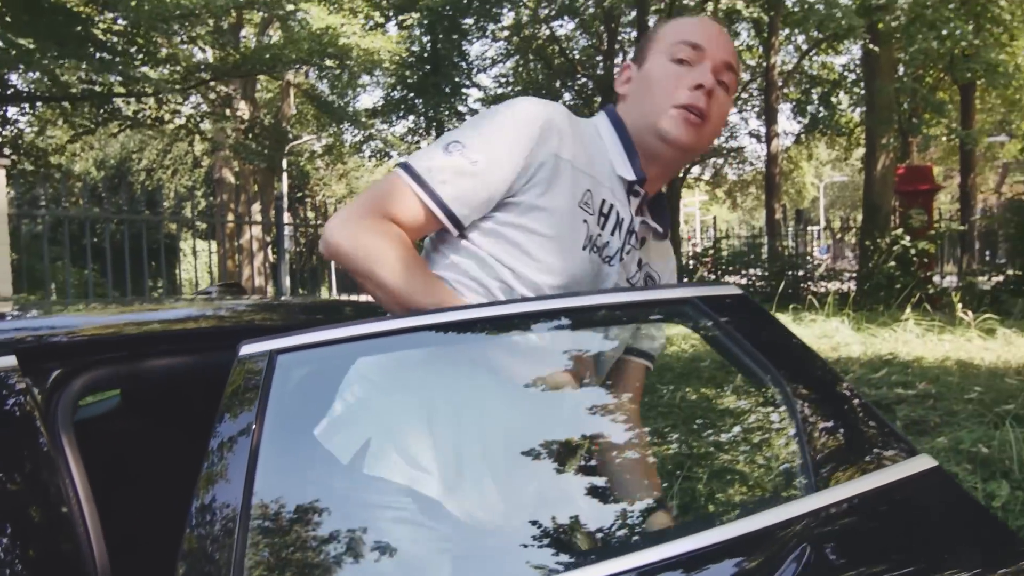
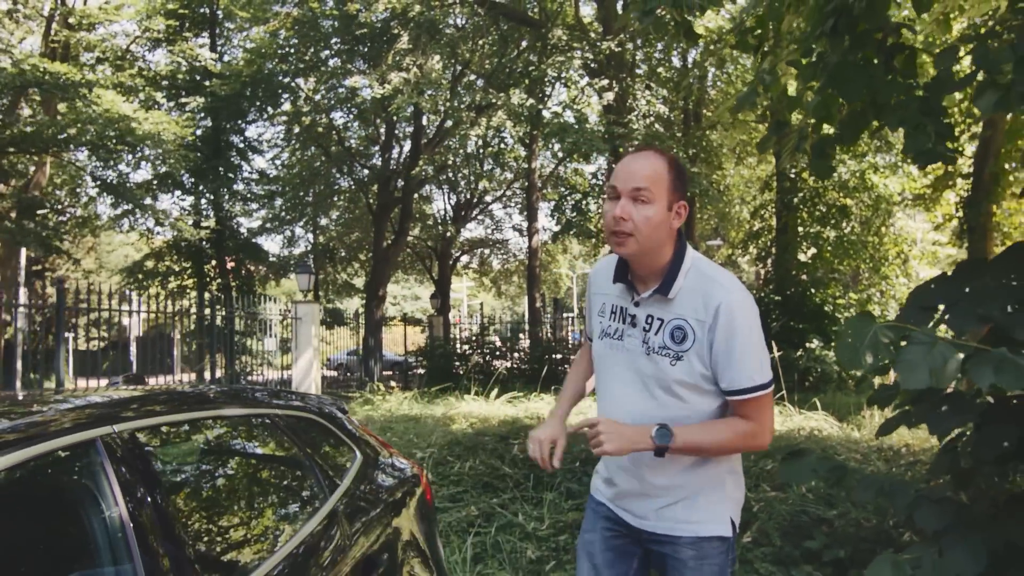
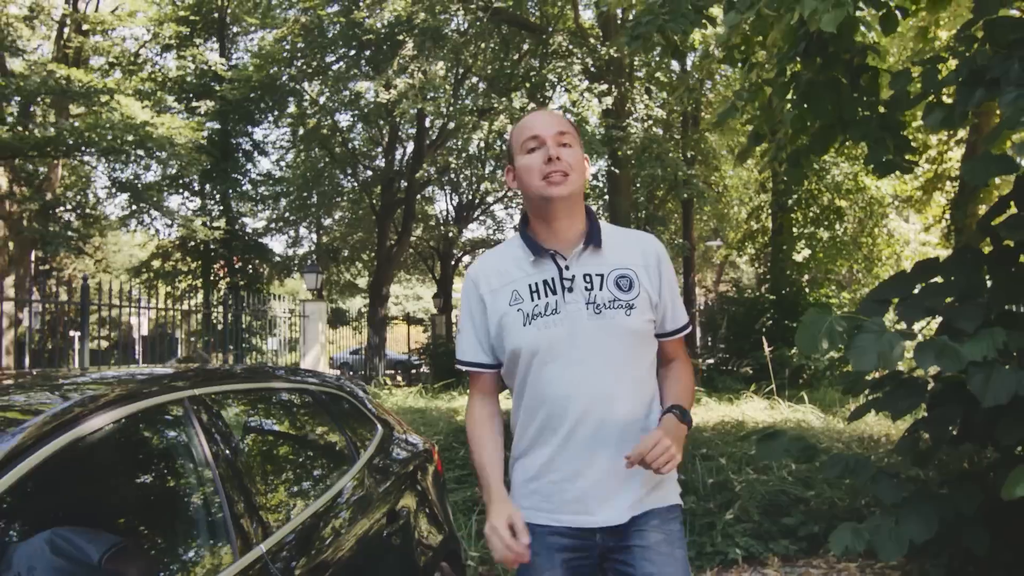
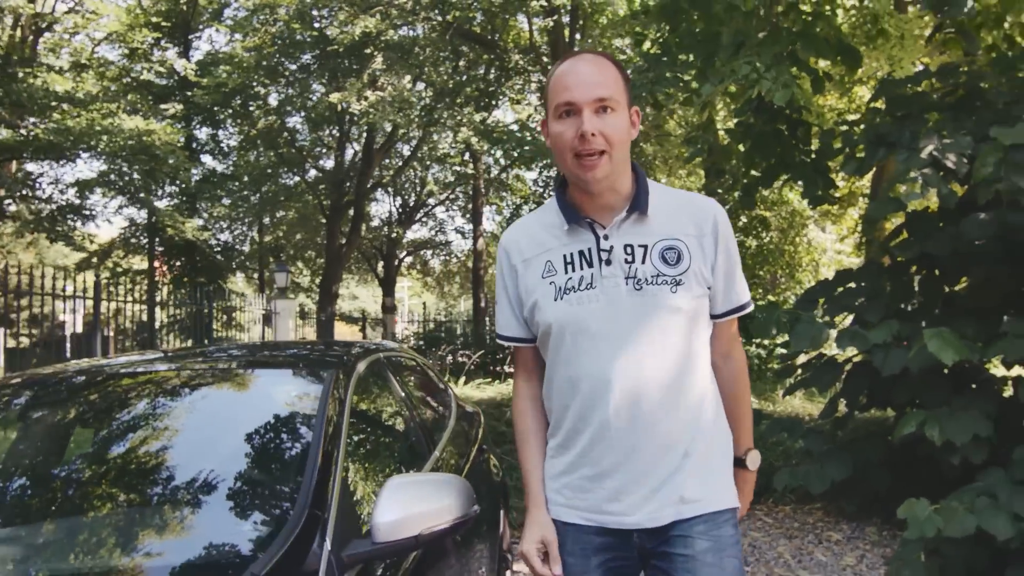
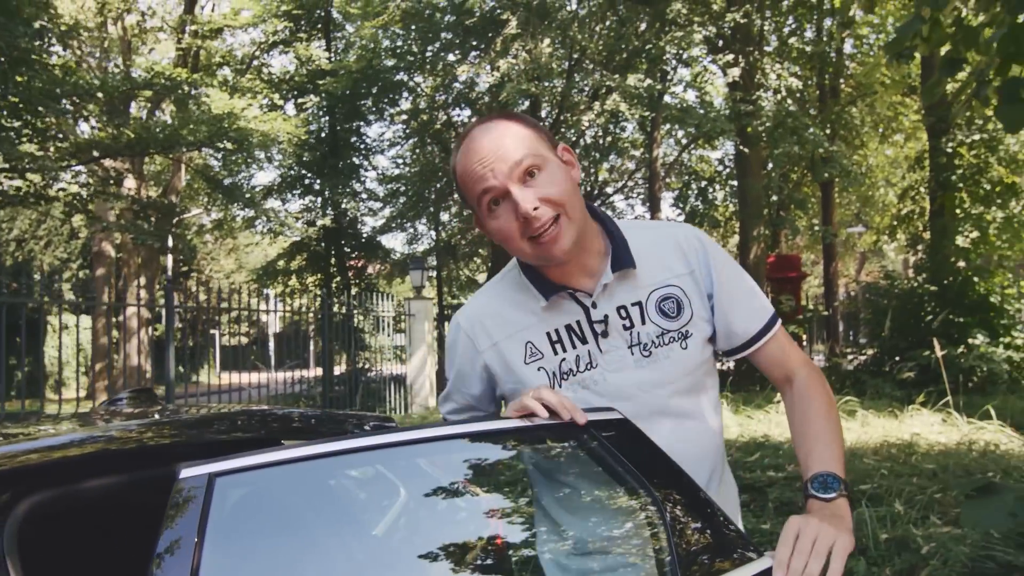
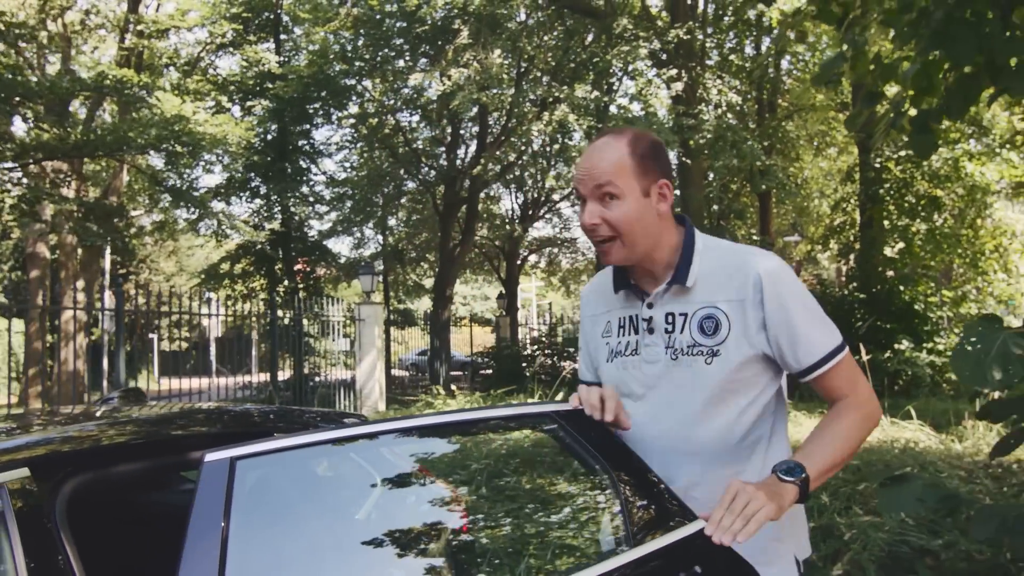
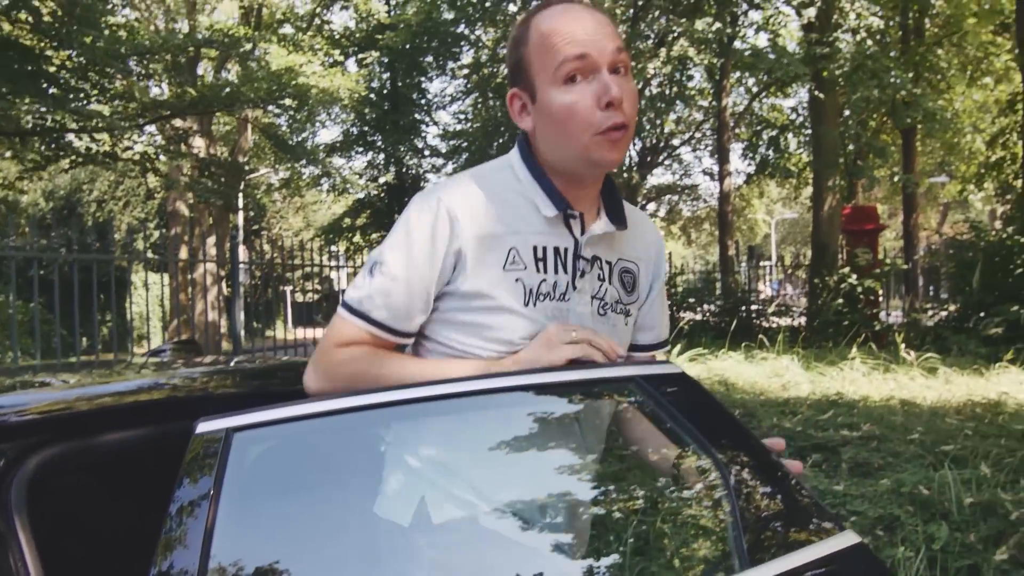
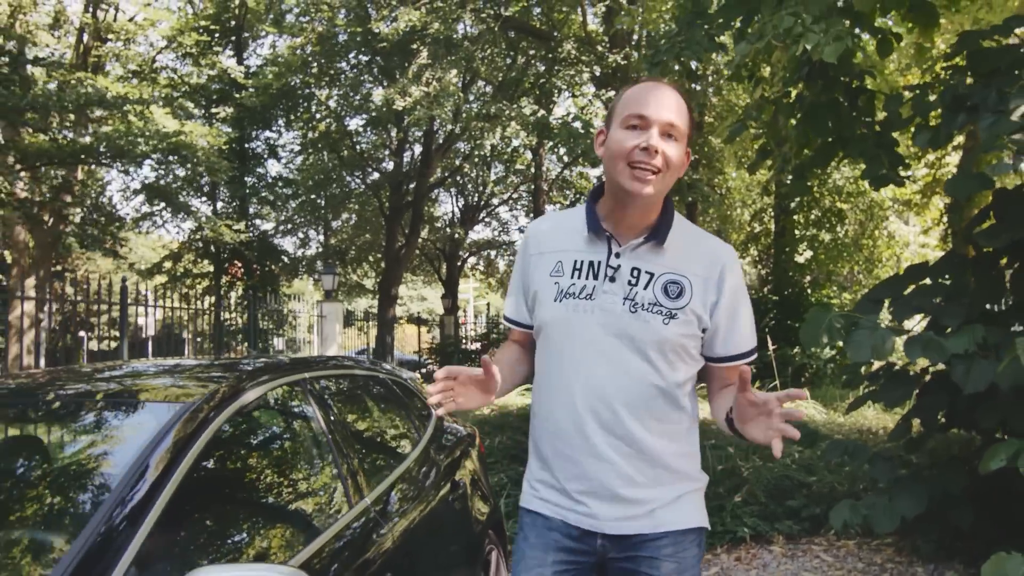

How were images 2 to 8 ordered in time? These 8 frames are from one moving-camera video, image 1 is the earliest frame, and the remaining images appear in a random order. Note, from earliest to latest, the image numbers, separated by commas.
7, 5, 6, 2, 3, 8, 4
